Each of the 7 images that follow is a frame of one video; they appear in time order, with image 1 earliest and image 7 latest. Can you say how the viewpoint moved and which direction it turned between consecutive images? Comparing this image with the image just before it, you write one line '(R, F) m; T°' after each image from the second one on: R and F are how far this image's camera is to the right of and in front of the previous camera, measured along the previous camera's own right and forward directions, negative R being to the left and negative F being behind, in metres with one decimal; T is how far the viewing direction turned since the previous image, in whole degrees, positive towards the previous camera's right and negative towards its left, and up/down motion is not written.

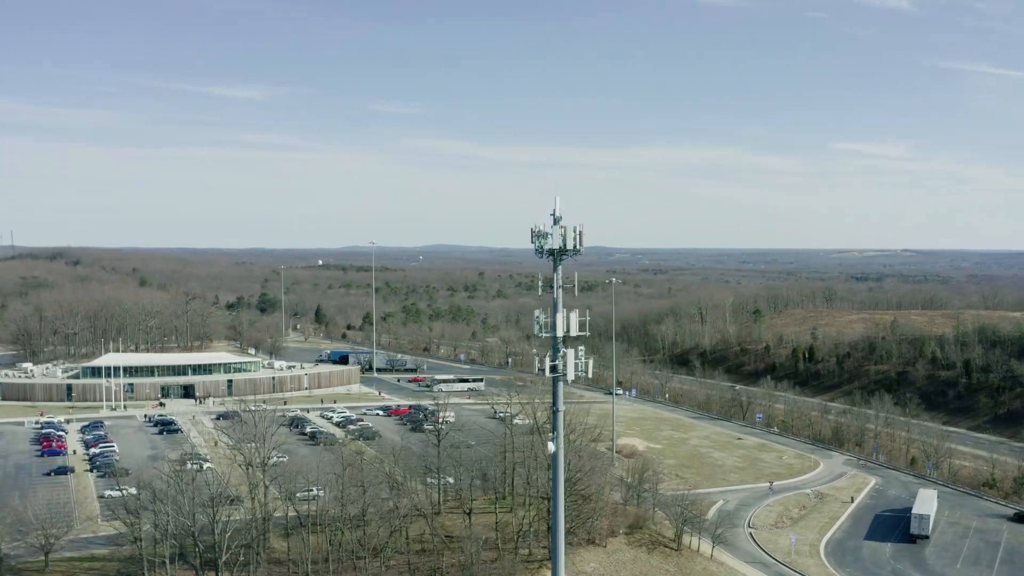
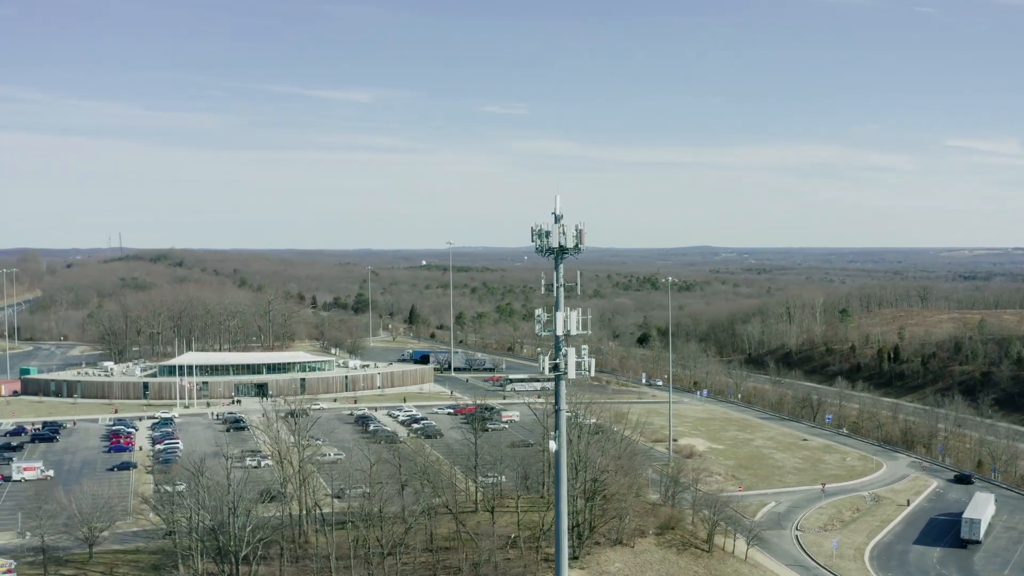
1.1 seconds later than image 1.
(+3.2, +0.1) m; -6°
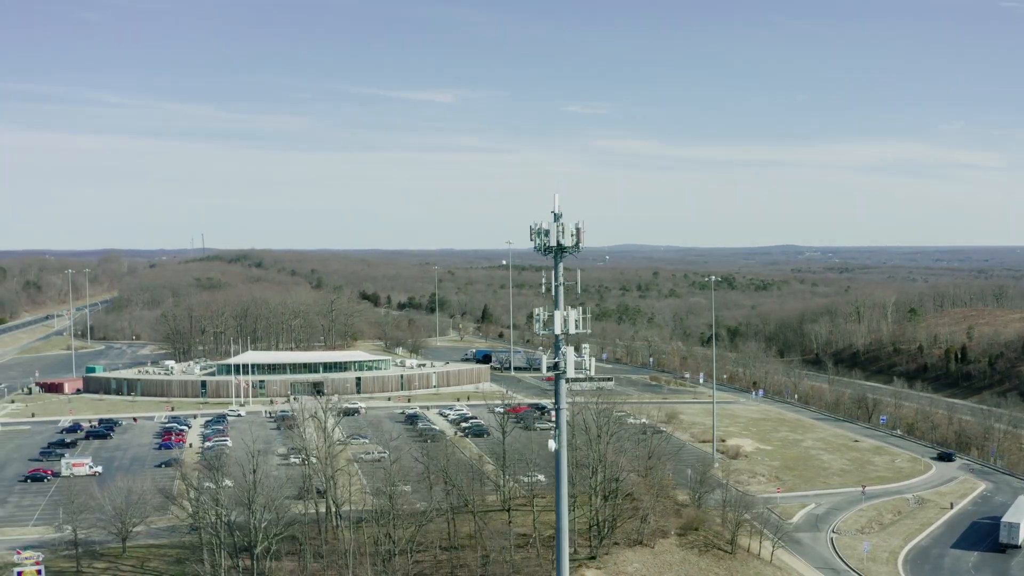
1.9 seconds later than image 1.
(+2.5, +0.1) m; -4°
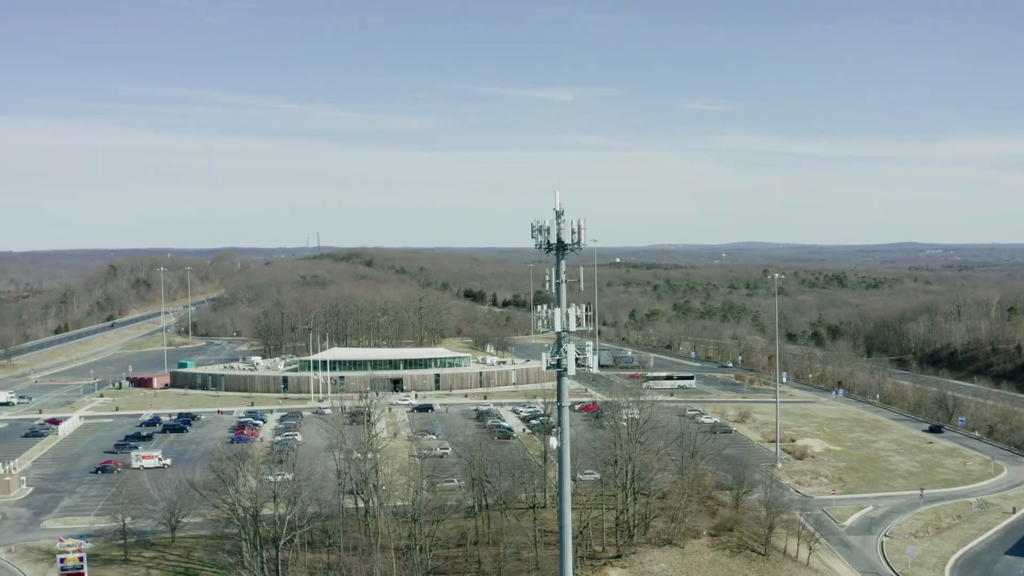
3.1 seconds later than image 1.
(+3.4, +0.2) m; -6°
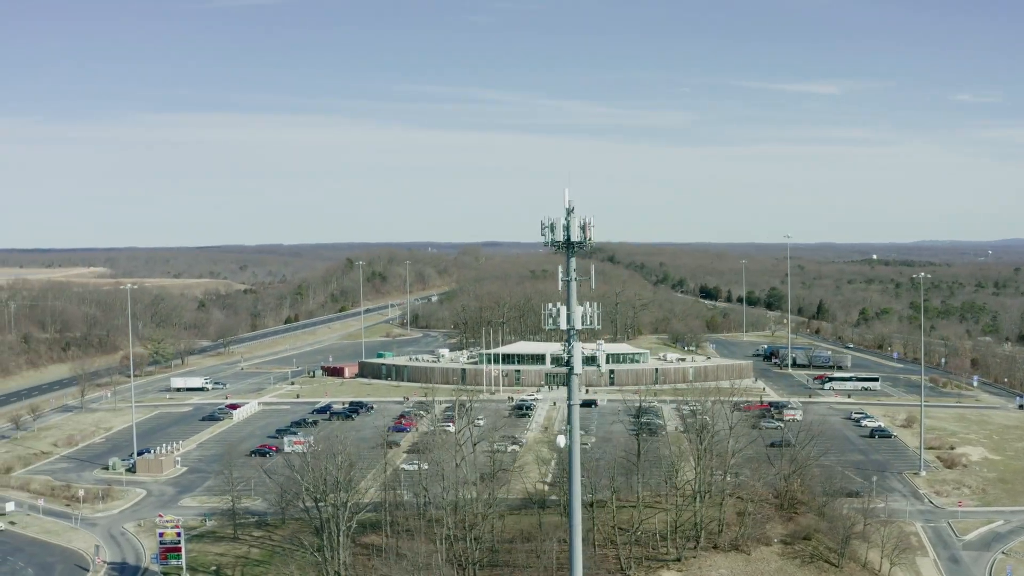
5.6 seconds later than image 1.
(+7.2, +0.8) m; -13°
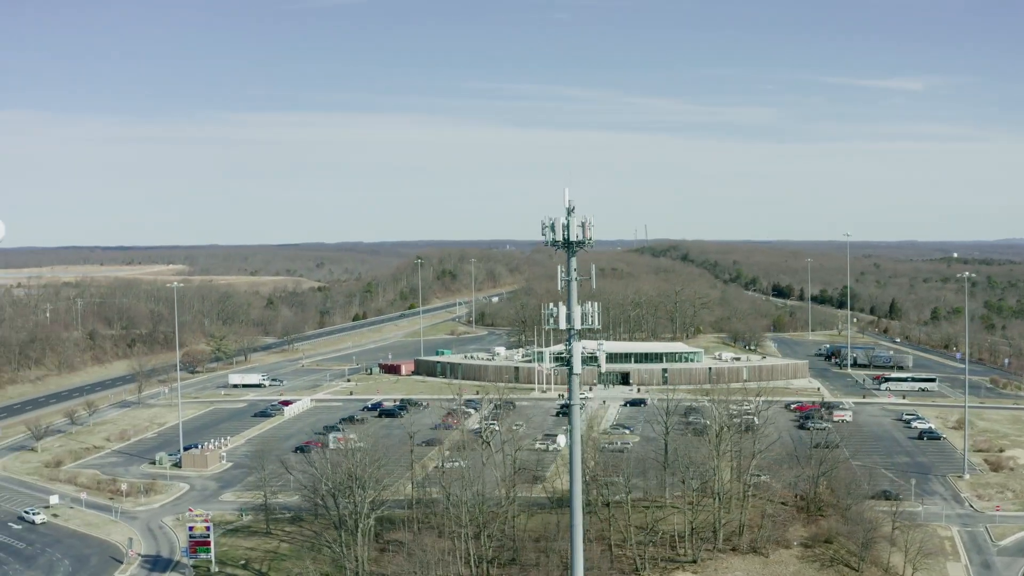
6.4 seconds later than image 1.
(+2.3, +0.1) m; -4°
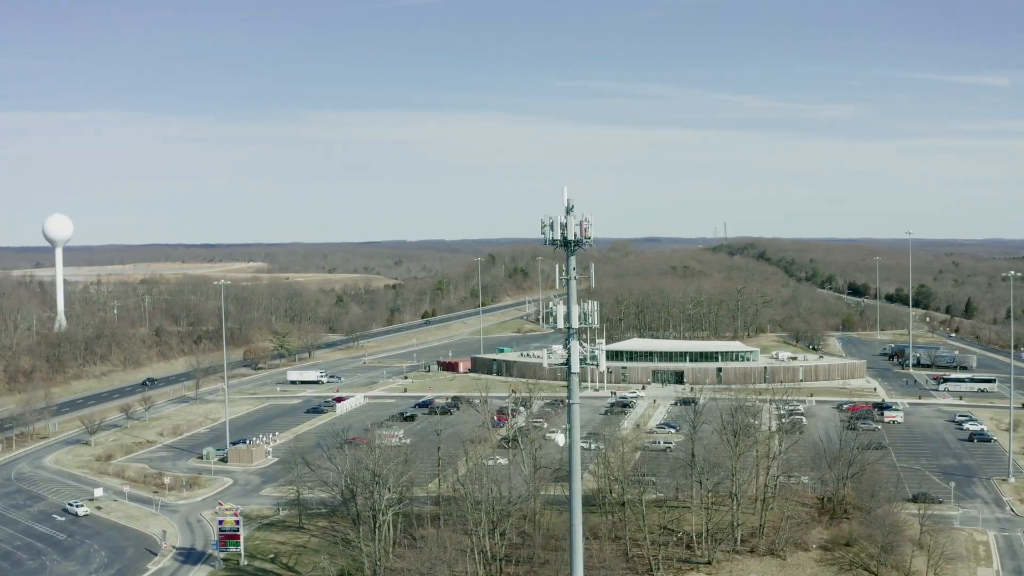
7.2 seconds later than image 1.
(+2.4, +0.1) m; -4°
